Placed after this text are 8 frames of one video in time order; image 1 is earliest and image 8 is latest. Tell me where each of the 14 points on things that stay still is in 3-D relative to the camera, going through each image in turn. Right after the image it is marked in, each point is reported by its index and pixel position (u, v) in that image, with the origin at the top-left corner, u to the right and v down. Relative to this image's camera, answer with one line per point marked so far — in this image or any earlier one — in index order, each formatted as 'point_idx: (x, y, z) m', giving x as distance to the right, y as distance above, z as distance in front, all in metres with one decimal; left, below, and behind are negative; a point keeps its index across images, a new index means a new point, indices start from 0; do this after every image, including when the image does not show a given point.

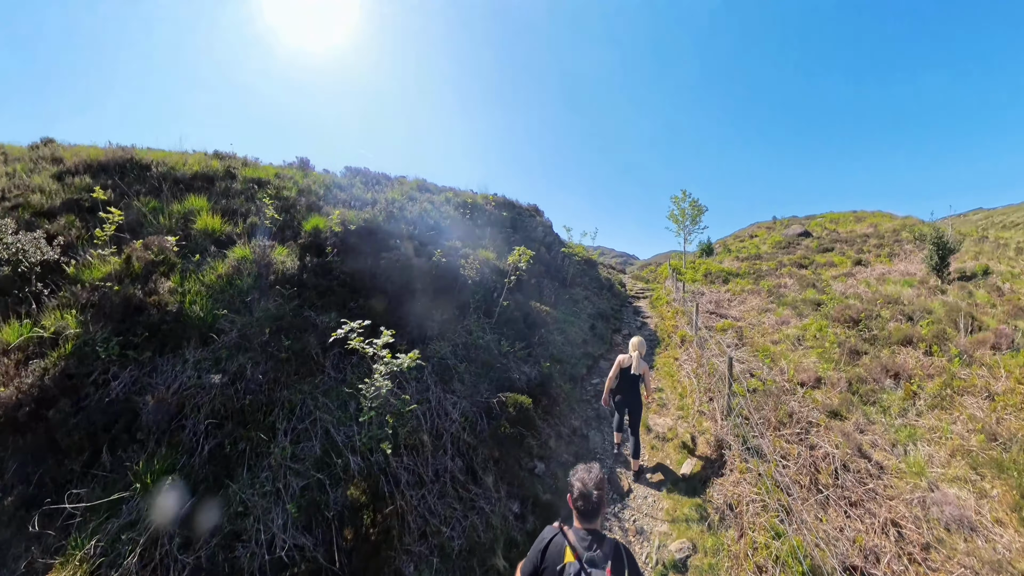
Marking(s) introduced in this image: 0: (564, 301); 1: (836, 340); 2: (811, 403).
0: (+1.0, -0.3, +9.8) m
1: (+6.0, -0.9, +9.6) m
2: (+3.9, -1.4, +6.8) m
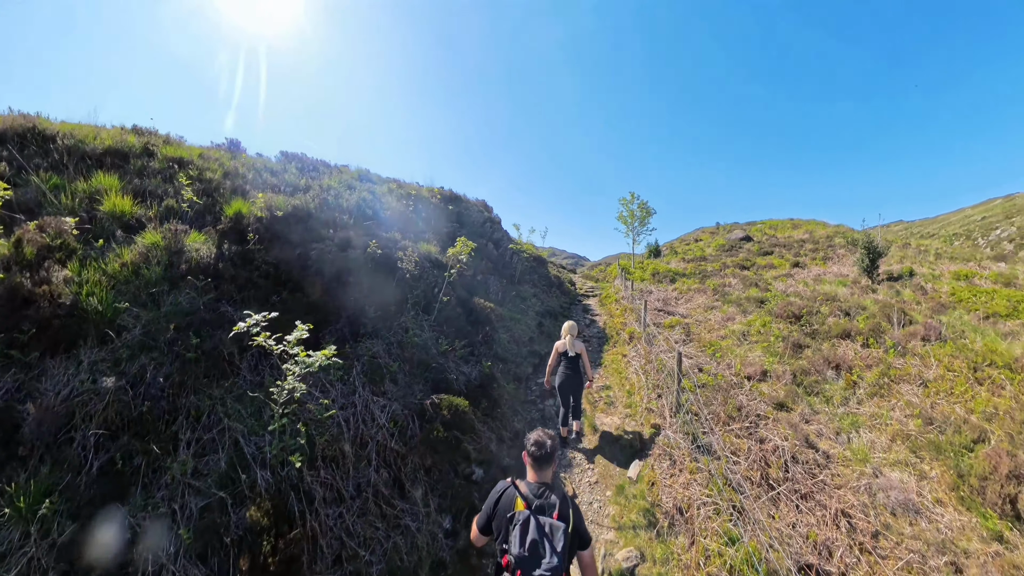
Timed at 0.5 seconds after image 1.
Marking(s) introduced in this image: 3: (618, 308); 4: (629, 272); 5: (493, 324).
0: (0.0, -0.2, +9.5) m
1: (+5.0, -0.9, +9.6) m
2: (+3.2, -1.4, +6.7) m
3: (+2.3, -0.4, +11.4) m
4: (+4.4, +0.6, +19.1) m
5: (-0.3, -0.6, +7.9) m
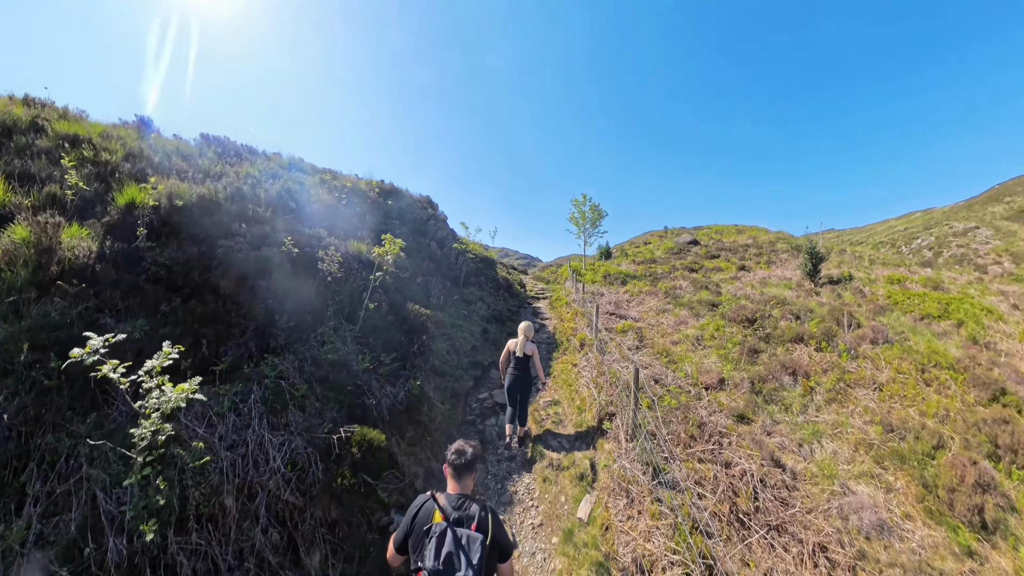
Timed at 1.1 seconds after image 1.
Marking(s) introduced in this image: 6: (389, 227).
0: (-1.0, -0.3, +8.7) m
1: (+4.0, -0.9, +9.4) m
2: (+2.5, -1.4, +6.3) m
3: (+1.2, -0.5, +10.9) m
4: (+2.5, +0.5, +18.8) m
5: (-1.1, -0.6, +7.1) m
6: (-2.2, +1.1, +9.0) m
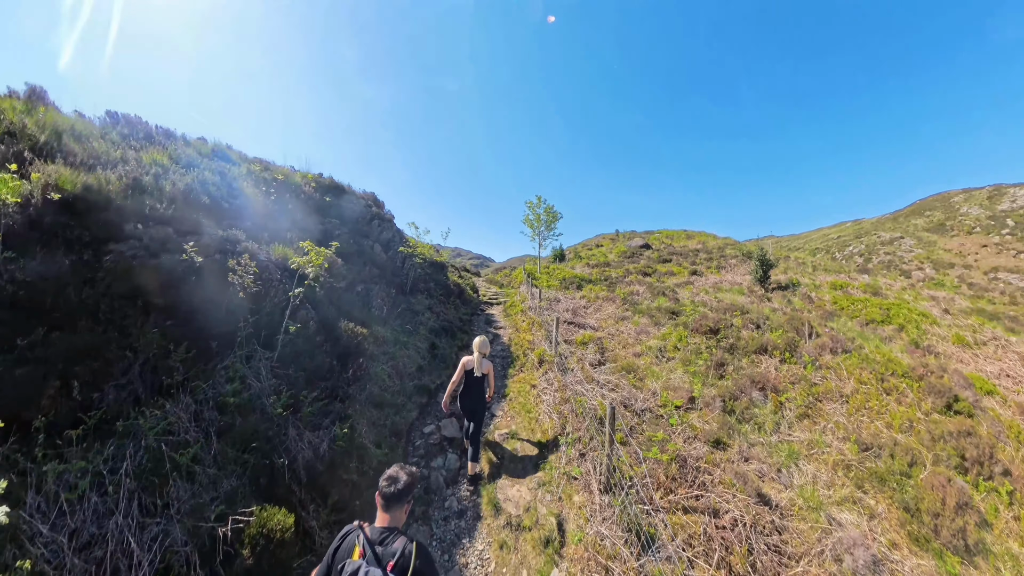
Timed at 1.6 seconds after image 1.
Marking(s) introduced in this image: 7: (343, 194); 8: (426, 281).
0: (-1.7, -0.4, +7.9) m
1: (+3.2, -1.1, +9.0) m
2: (+2.0, -1.6, +5.8) m
3: (+0.2, -0.6, +10.2) m
4: (+0.9, +0.4, +18.2) m
5: (-1.7, -0.8, +6.3) m
6: (-3.0, +0.9, +8.1) m
7: (-3.2, +1.8, +10.0) m
8: (-1.7, +0.1, +10.1) m
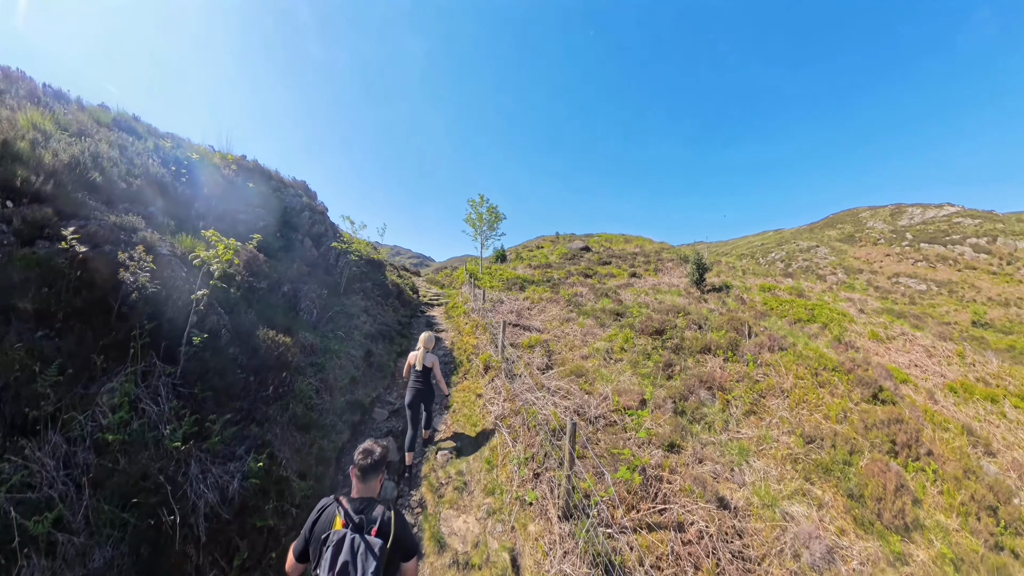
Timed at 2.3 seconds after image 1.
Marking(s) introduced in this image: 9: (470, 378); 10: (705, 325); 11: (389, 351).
0: (-2.5, -0.4, +7.2) m
1: (+2.3, -1.1, +8.9) m
2: (+1.4, -1.6, +5.5) m
3: (-0.8, -0.7, +9.8) m
4: (-1.1, +0.3, +17.7) m
5: (-2.3, -0.8, +5.6) m
6: (-3.8, +1.0, +7.3) m
7: (-4.2, +1.8, +9.1) m
8: (-2.7, +0.1, +9.4) m
9: (-0.5, -1.2, +6.7) m
10: (+4.2, -0.8, +11.3) m
11: (-1.8, -0.9, +7.6) m
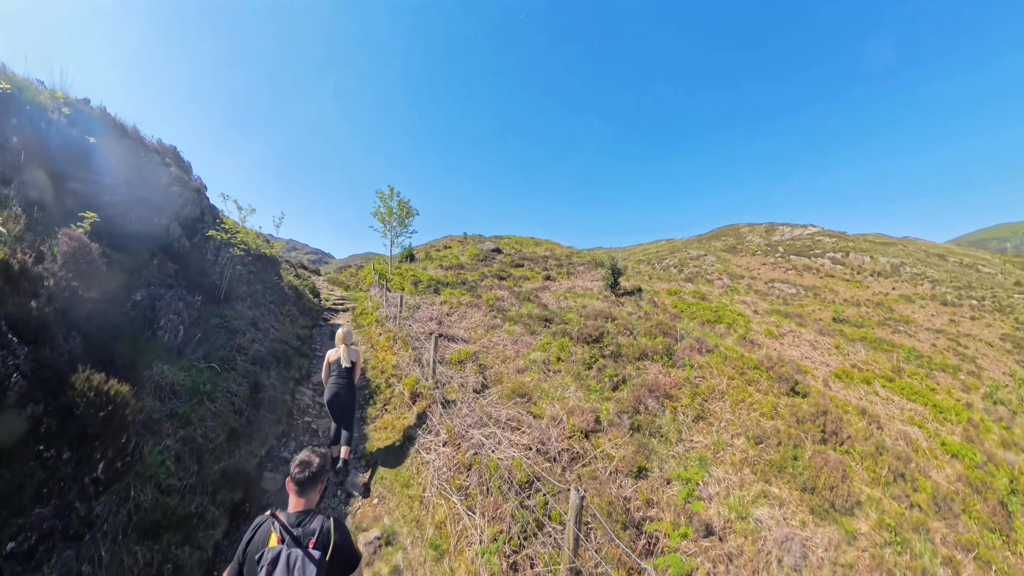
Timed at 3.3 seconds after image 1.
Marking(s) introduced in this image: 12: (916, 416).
0: (-3.3, -0.5, +5.6) m
1: (+1.1, -1.2, +8.1) m
2: (+0.8, -1.7, +4.6) m
3: (-2.1, -0.7, +8.4) m
4: (-3.9, +0.3, +16.2) m
5: (-2.8, -0.8, +4.1) m
6: (-4.5, +0.9, +5.4) m
7: (-5.3, +1.8, +7.1) m
8: (-3.9, +0.1, +7.7) m
9: (-1.3, -1.3, +5.5) m
10: (+2.6, -0.9, +10.9) m
11: (-2.7, -1.0, +6.1) m
12: (+14.1, -4.4, +18.3) m
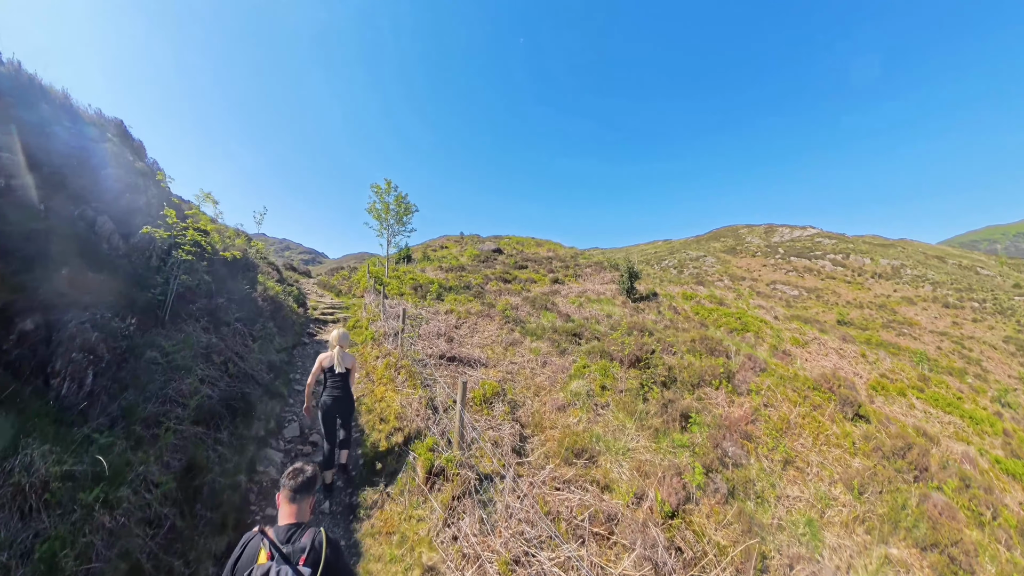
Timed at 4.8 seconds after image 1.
0: (-2.9, -0.6, +3.9) m
1: (+1.5, -1.4, +6.5) m
2: (+1.3, -1.8, +3.0) m
3: (-1.7, -0.9, +6.7) m
4: (-3.6, +0.1, +14.5) m
5: (-2.4, -1.0, +2.4) m
6: (-4.1, +0.8, +3.7) m
7: (-4.9, +1.7, +5.4) m
8: (-3.5, -0.1, +6.0) m
9: (-0.8, -1.4, +3.8) m
10: (+2.9, -1.1, +9.2) m
11: (-2.2, -1.1, +4.5) m
12: (+14.4, -4.6, +16.8) m
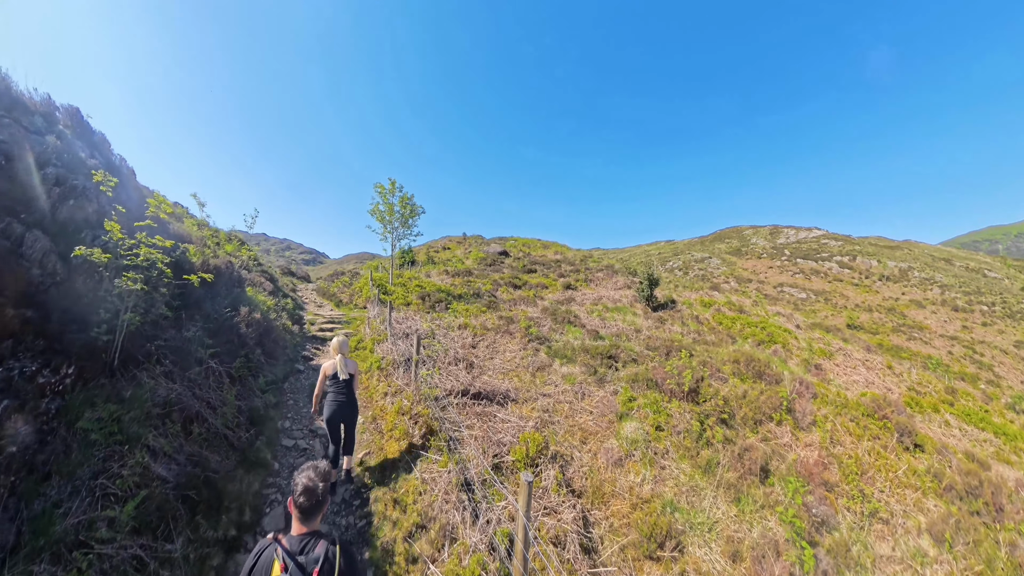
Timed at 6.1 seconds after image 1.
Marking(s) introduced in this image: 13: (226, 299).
0: (-2.5, -0.8, +2.8) m
1: (+1.9, -1.6, +5.3) m
2: (+1.7, -2.1, +1.9) m
3: (-1.3, -1.1, +5.6) m
4: (-3.2, -0.1, +13.4) m
5: (-2.0, -1.2, +1.2) m
6: (-3.7, +0.6, +2.6) m
7: (-4.5, +1.5, +4.3) m
8: (-3.1, -0.3, +4.9) m
9: (-0.4, -1.7, +2.7) m
10: (+3.3, -1.4, +8.1) m
11: (-1.9, -1.4, +3.3) m
12: (+14.8, -4.9, +15.6) m
13: (-3.3, -0.1, +6.0) m
